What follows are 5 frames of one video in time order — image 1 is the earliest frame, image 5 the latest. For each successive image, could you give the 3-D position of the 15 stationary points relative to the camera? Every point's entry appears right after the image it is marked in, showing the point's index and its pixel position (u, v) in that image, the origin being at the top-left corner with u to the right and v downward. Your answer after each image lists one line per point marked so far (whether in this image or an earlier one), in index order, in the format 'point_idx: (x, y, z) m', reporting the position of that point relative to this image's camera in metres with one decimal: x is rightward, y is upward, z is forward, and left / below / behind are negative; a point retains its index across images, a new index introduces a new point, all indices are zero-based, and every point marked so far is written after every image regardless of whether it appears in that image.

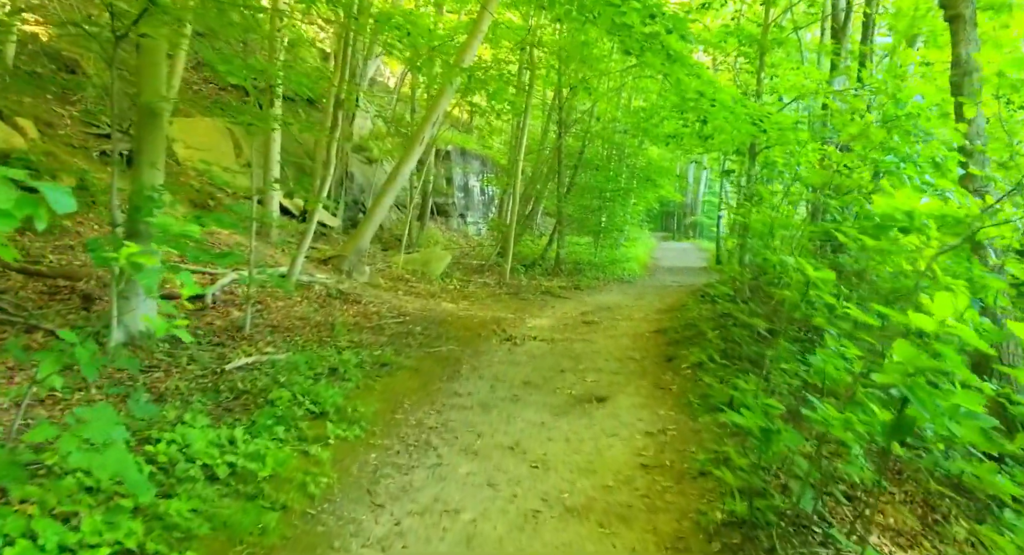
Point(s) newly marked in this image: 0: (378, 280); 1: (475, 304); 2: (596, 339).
0: (-2.5, -0.1, +13.6) m
1: (-0.7, -0.5, +13.3) m
2: (+1.2, -0.9, +10.4) m
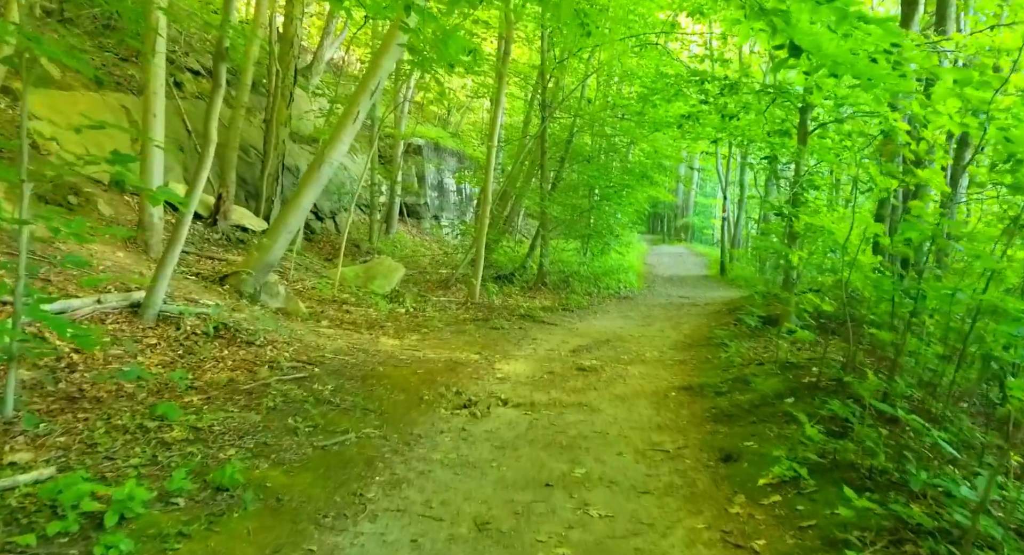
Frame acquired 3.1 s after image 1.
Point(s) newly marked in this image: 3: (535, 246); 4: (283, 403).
0: (-3.0, -0.4, +10.0) m
1: (-1.2, -0.8, +9.7) m
2: (+0.8, -1.2, +6.9) m
3: (+0.6, +0.8, +17.5) m
4: (-1.9, -1.1, +6.1) m
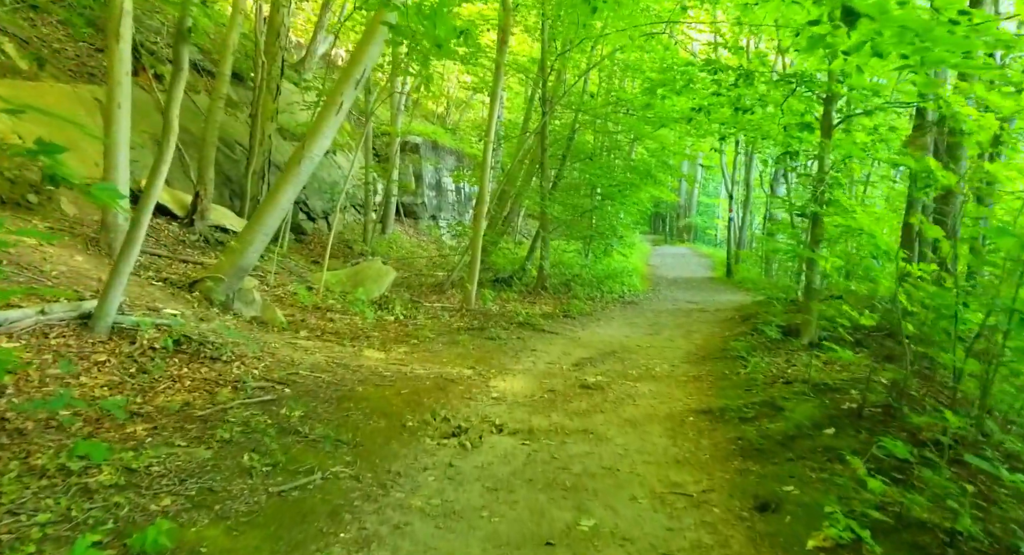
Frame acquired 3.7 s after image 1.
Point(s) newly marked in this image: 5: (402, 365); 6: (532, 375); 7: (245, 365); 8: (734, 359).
0: (-3.0, -0.4, +9.2) m
1: (-1.2, -0.9, +8.9) m
2: (+0.8, -1.3, +6.1) m
3: (+0.5, +0.7, +16.7) m
4: (-2.0, -1.1, +5.2) m
5: (-1.2, -1.0, +8.0) m
6: (+0.2, -1.1, +8.1) m
7: (-2.6, -0.9, +7.0) m
8: (+2.6, -1.0, +8.6) m
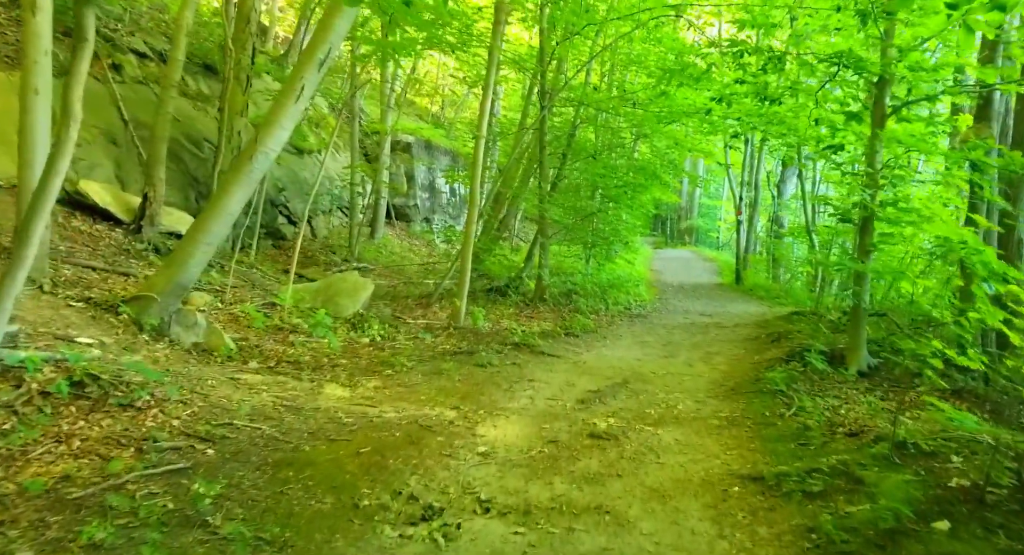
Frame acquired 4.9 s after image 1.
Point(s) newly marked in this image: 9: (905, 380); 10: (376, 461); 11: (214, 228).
0: (-3.1, -0.6, +7.7) m
1: (-1.3, -1.1, +7.4) m
2: (+0.7, -1.4, +4.6) m
3: (+0.4, +0.5, +15.2) m
4: (-2.0, -1.3, +3.7) m
5: (-1.3, -1.2, +6.6) m
6: (+0.2, -1.3, +6.7) m
7: (-2.6, -1.0, +5.5) m
8: (+2.6, -1.1, +7.1) m
9: (+4.0, -1.1, +7.4) m
10: (-1.0, -1.3, +5.1) m
11: (-3.1, +0.5, +7.5) m
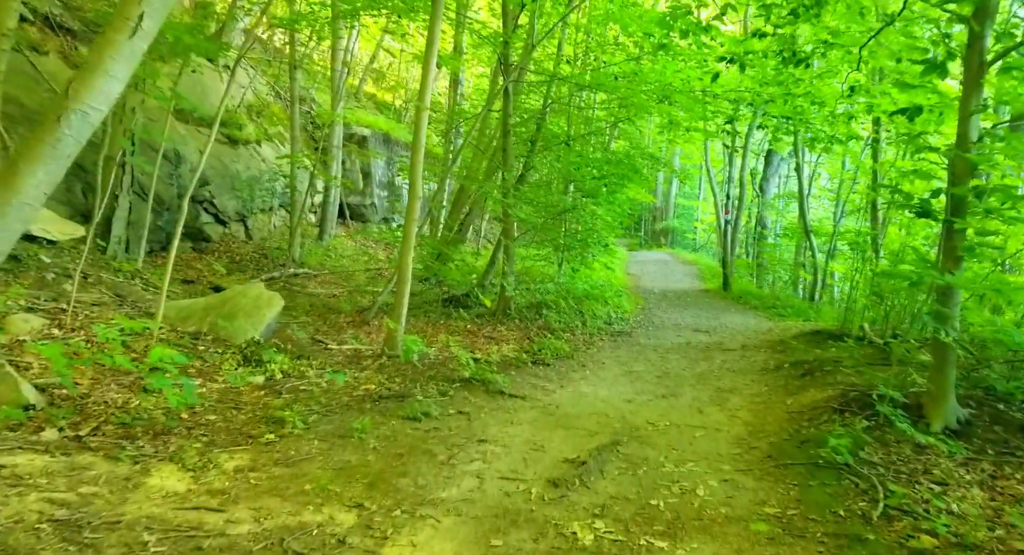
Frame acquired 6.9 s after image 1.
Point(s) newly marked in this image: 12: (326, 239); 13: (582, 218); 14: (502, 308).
0: (-3.5, -0.8, +5.1) m
1: (-1.7, -1.2, +5.0) m
2: (+0.4, -1.6, +2.2) m
3: (-0.3, +0.3, +12.8) m
4: (-2.3, -1.4, +1.2) m
5: (-1.7, -1.3, +4.1) m
6: (-0.2, -1.4, +4.2) m
7: (-3.0, -1.2, +3.0) m
8: (+2.1, -1.3, +4.8) m
9: (+3.6, -1.2, +5.2) m
10: (-1.3, -1.4, +2.6) m
11: (-3.5, +0.4, +4.9) m
12: (-5.1, +1.0, +19.1) m
13: (+1.3, +1.1, +13.4) m
14: (-0.2, -0.5, +11.5) m
